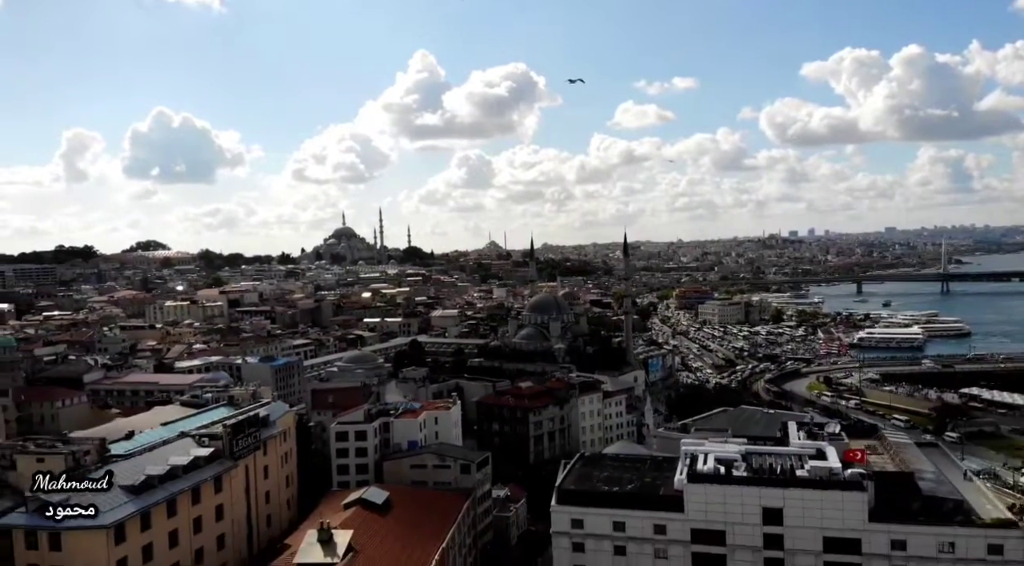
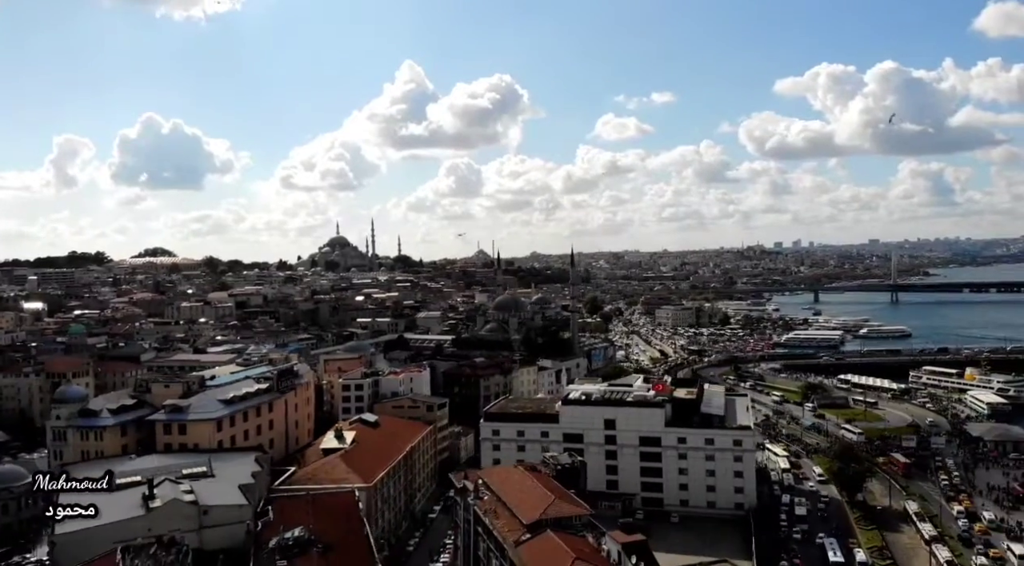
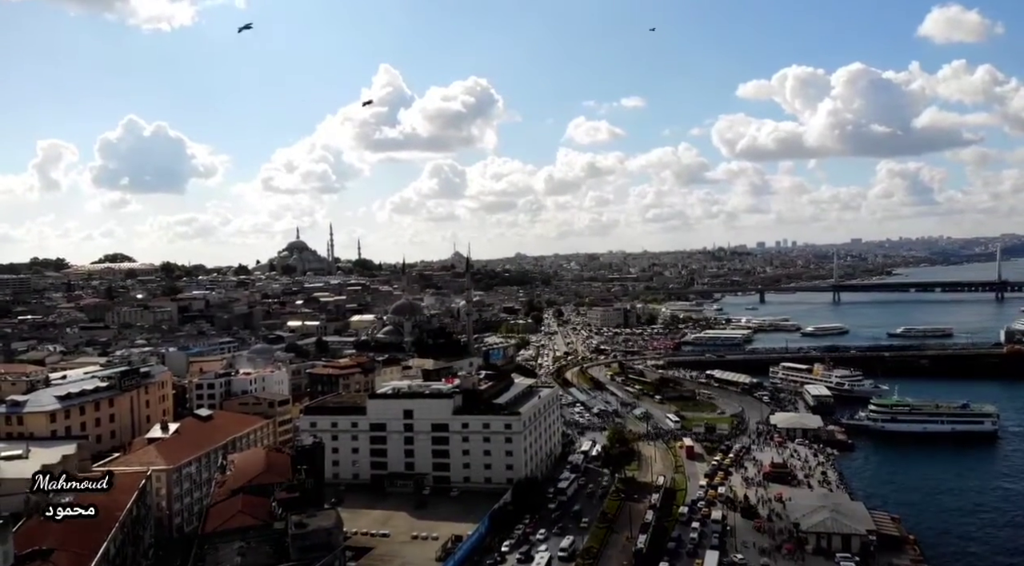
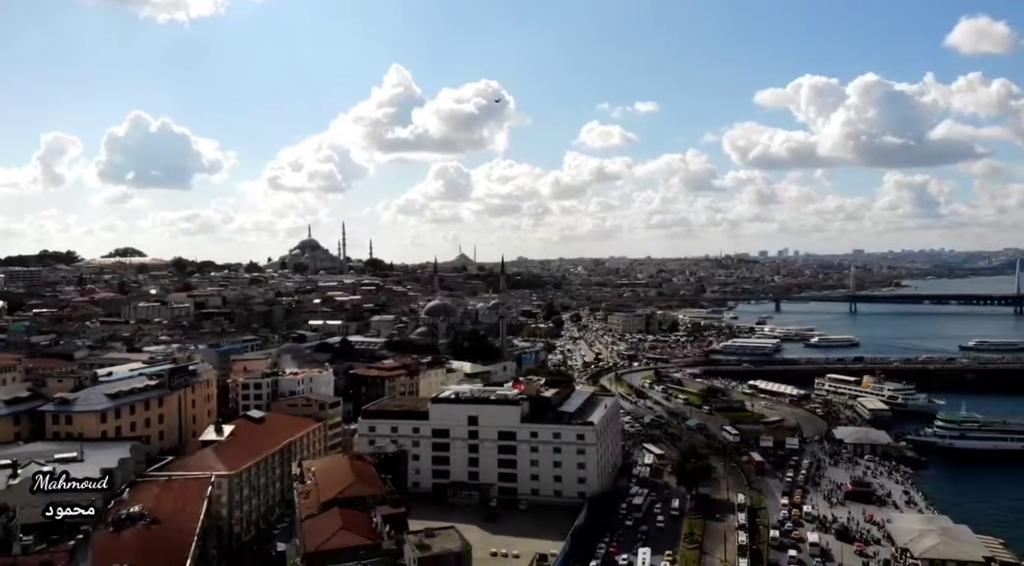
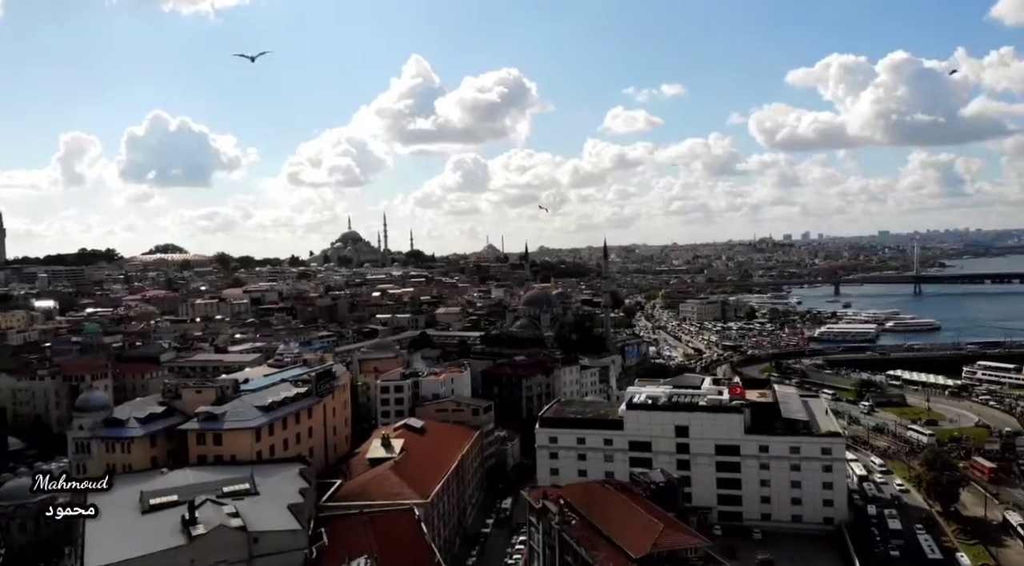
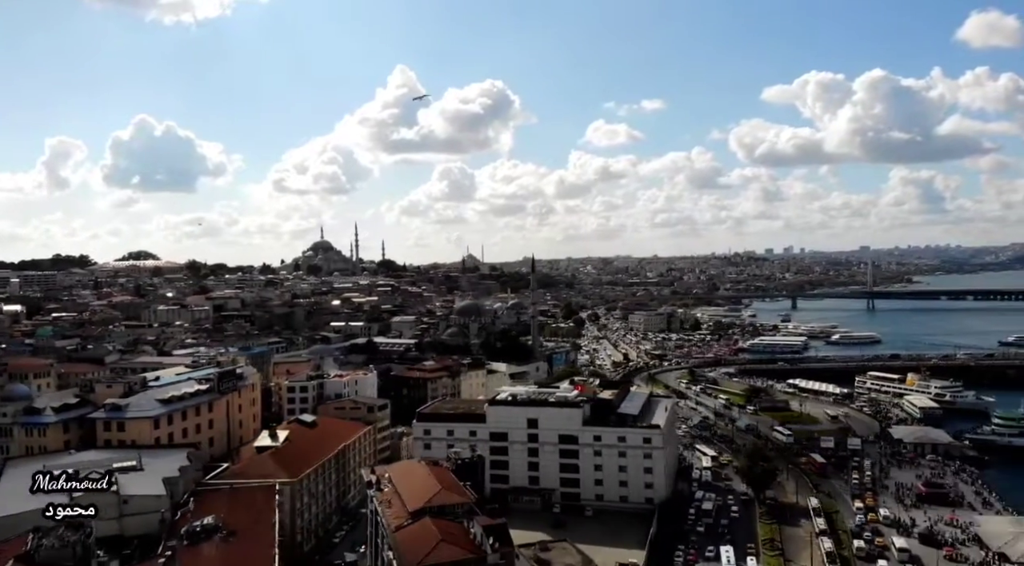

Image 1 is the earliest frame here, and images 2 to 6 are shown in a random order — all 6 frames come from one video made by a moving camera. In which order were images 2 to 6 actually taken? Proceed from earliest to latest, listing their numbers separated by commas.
5, 2, 6, 4, 3
